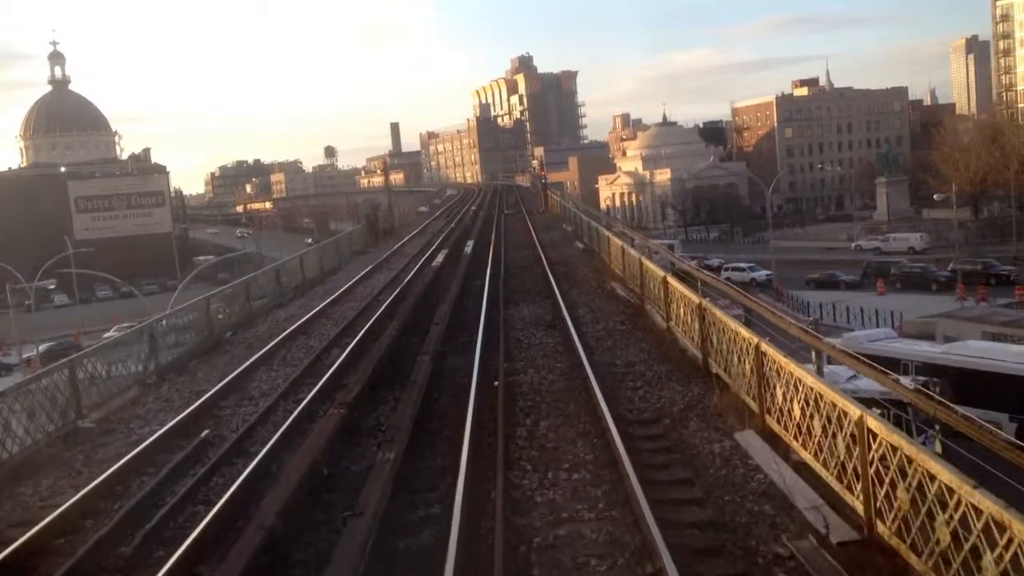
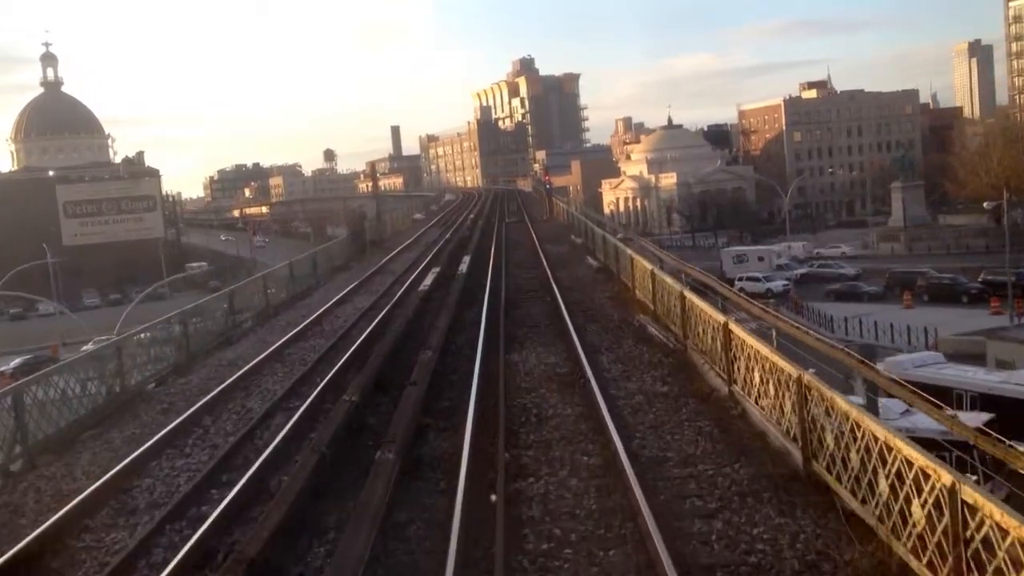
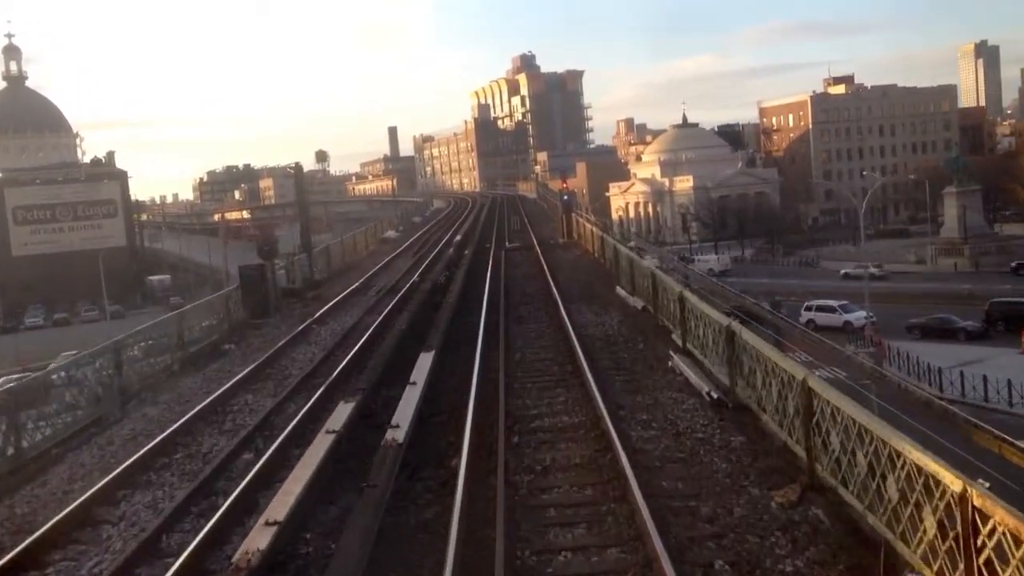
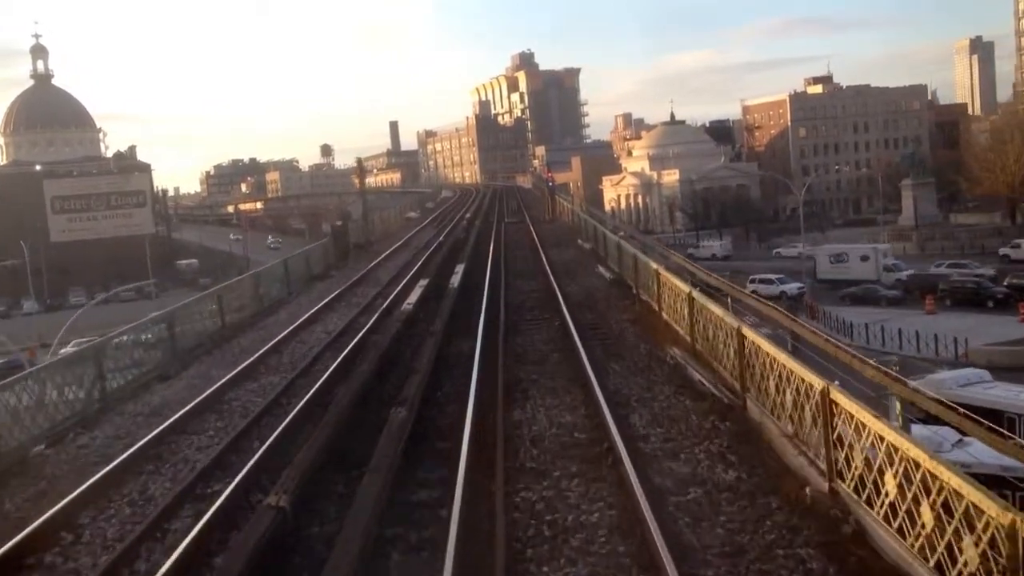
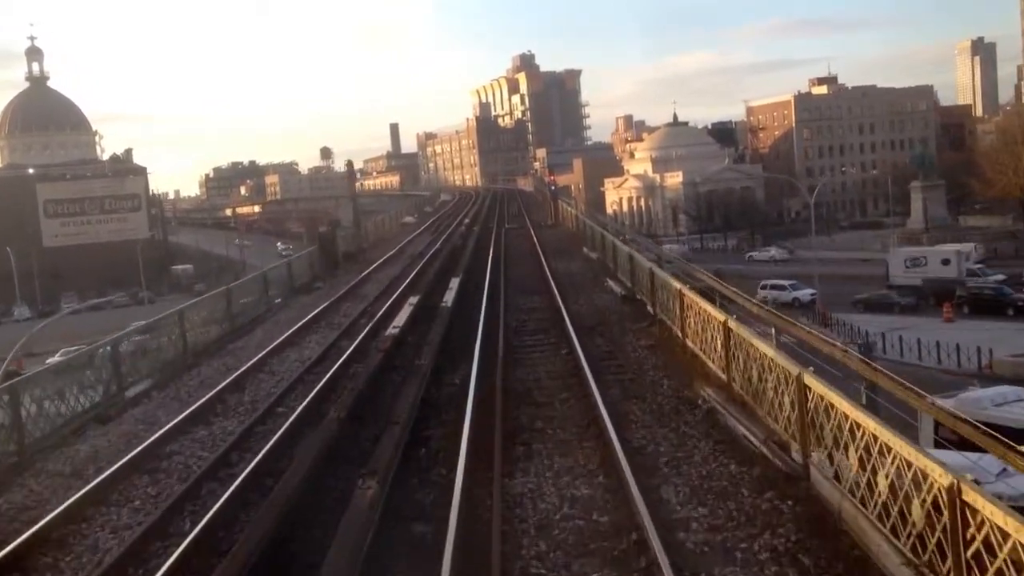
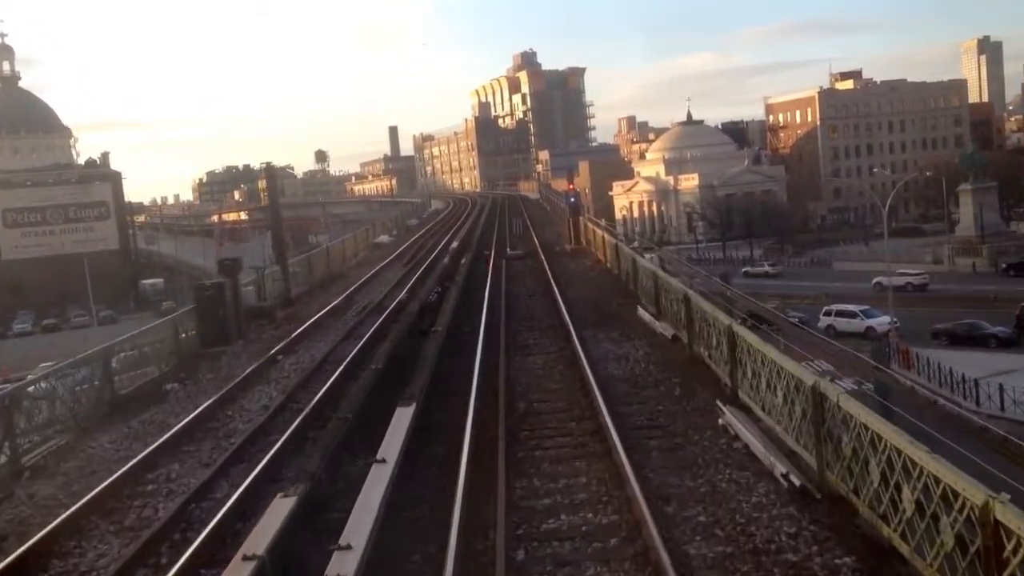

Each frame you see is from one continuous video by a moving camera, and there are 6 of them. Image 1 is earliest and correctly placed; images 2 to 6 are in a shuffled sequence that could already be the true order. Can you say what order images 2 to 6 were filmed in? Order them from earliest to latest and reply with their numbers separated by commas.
2, 4, 5, 3, 6
